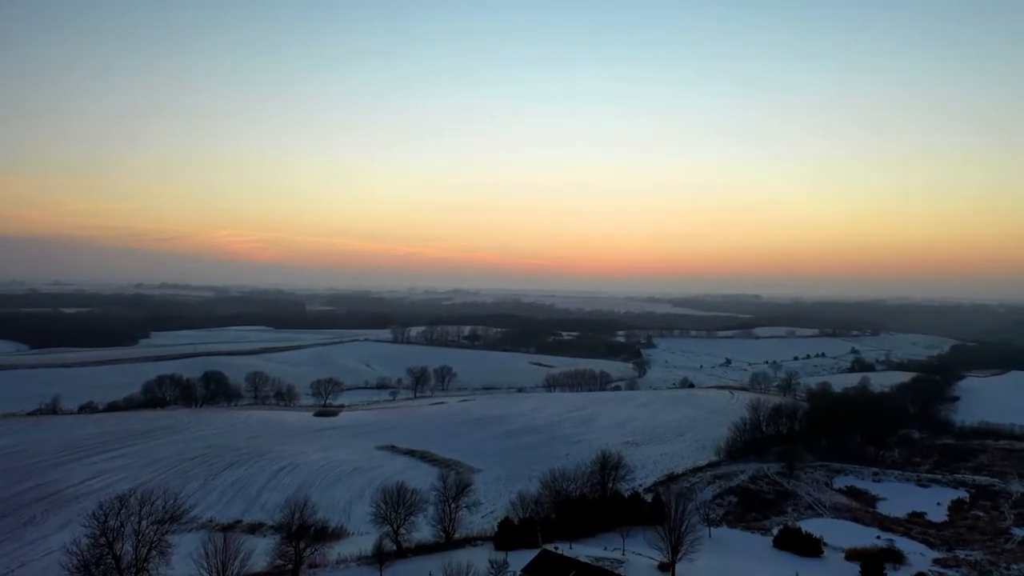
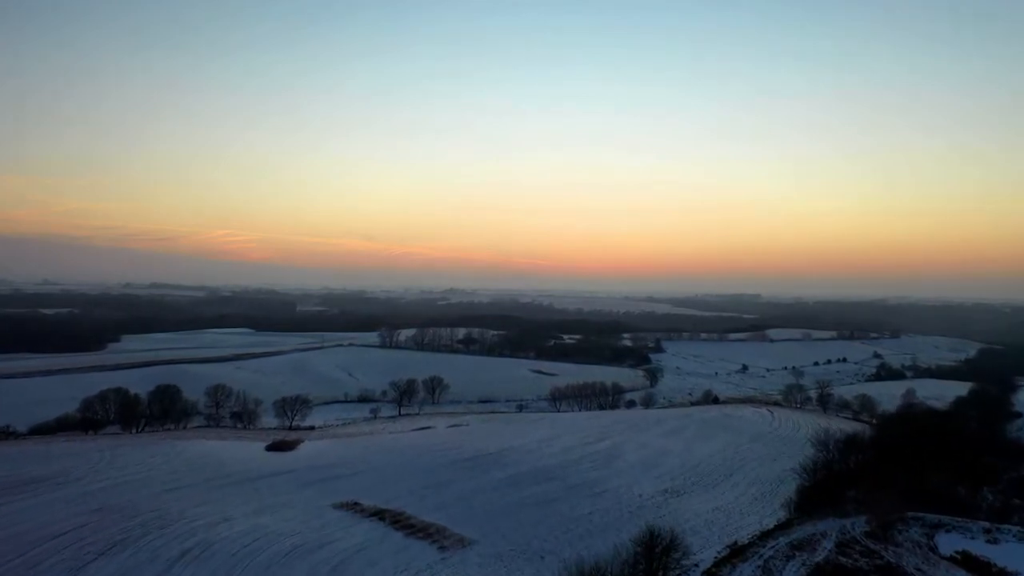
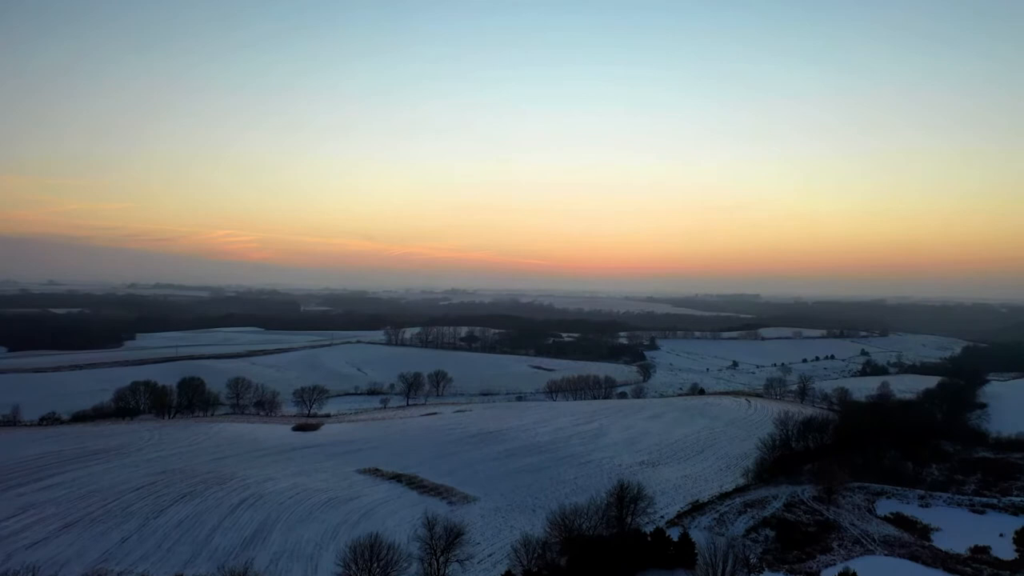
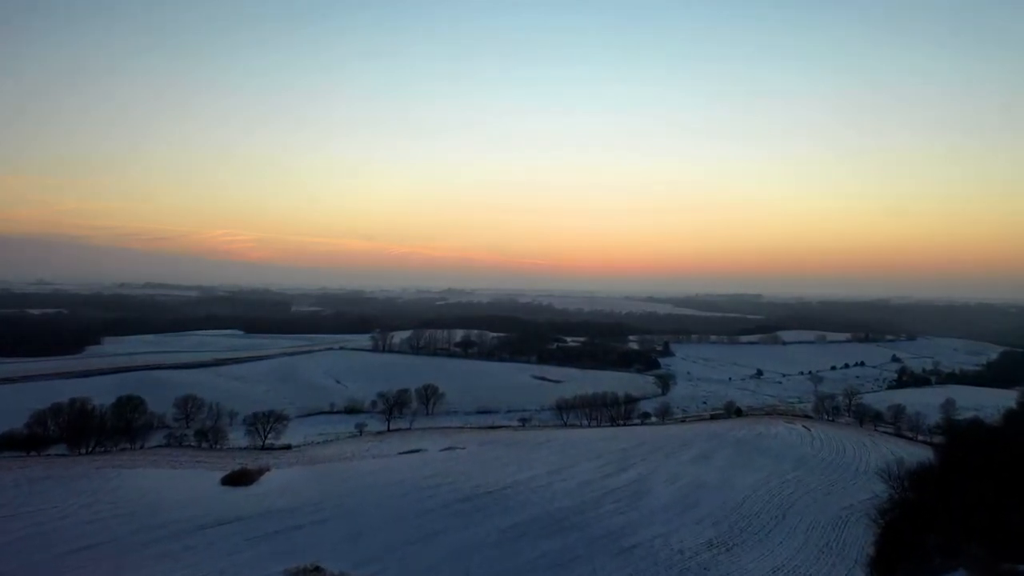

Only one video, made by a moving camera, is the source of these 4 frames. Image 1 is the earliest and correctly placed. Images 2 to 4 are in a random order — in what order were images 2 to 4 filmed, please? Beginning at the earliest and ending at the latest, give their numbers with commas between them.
3, 2, 4
